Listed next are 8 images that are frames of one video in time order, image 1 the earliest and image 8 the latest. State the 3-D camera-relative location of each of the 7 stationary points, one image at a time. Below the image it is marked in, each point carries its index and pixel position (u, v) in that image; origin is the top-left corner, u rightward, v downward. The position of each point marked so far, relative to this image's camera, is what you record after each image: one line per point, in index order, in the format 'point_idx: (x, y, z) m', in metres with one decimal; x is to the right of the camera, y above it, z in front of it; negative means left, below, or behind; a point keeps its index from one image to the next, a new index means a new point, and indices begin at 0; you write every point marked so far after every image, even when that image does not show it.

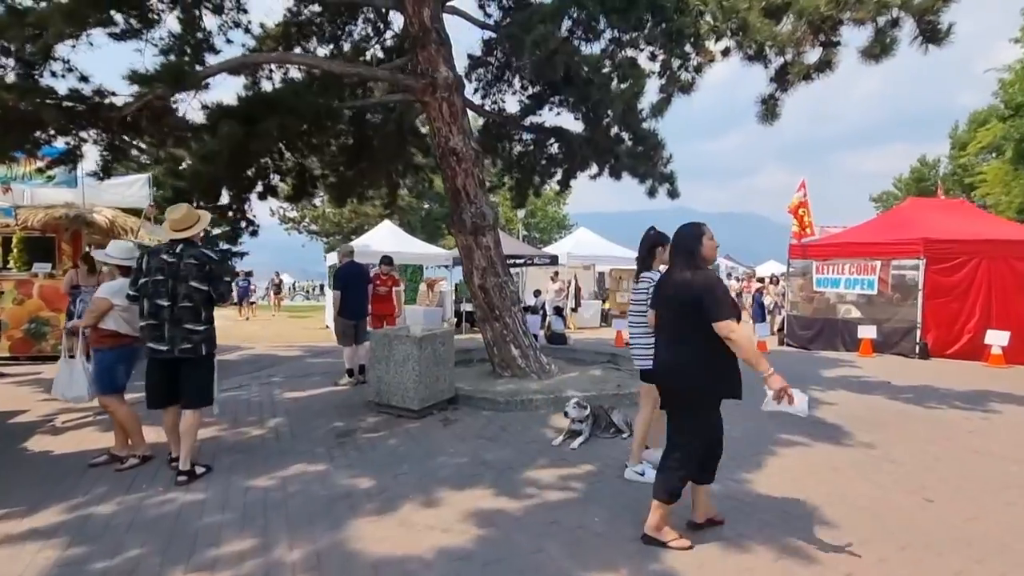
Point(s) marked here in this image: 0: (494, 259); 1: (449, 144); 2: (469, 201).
0: (-0.3, +0.5, +8.6) m
1: (-1.1, +2.4, +8.3) m
2: (-0.7, +1.5, +8.4) m
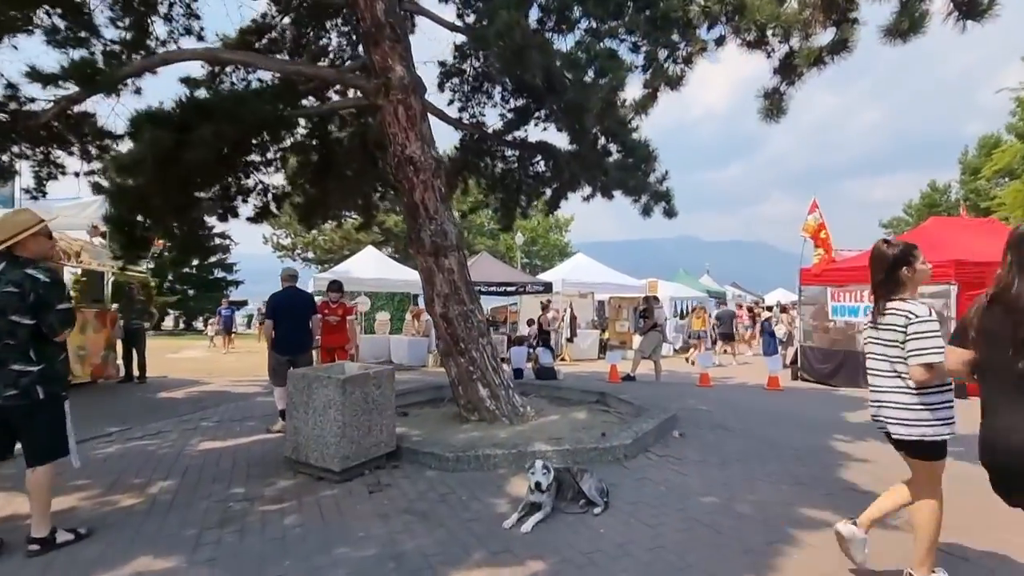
0: (-0.8, +0.1, +7.4) m
1: (-1.6, +2.0, +7.2) m
2: (-1.2, +1.1, +7.3) m
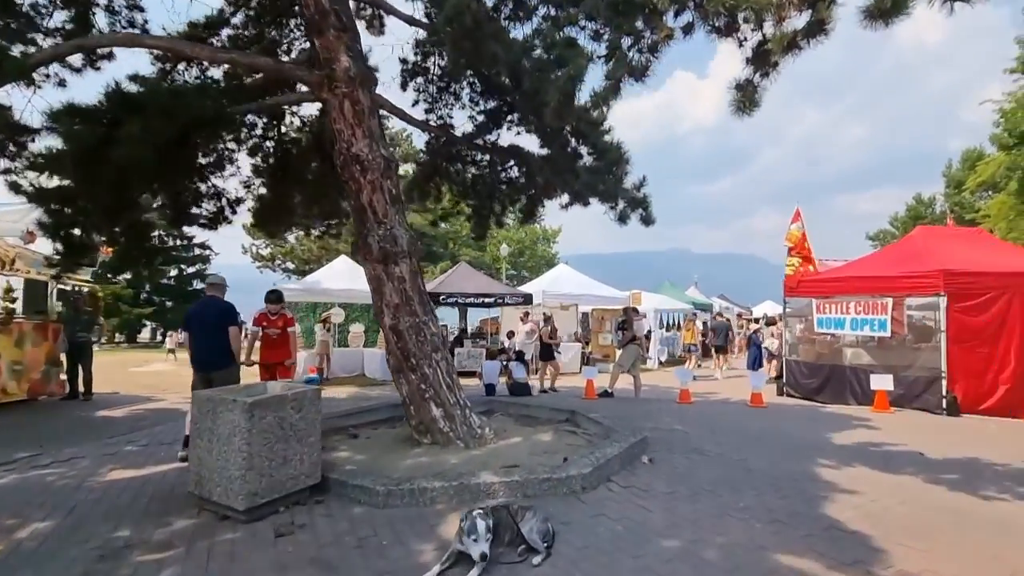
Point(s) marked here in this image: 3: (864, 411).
0: (-1.4, -0.1, +6.8) m
1: (-2.2, +1.9, +6.7) m
2: (-1.8, +0.9, +6.7) m
3: (+7.1, -2.5, +9.9) m
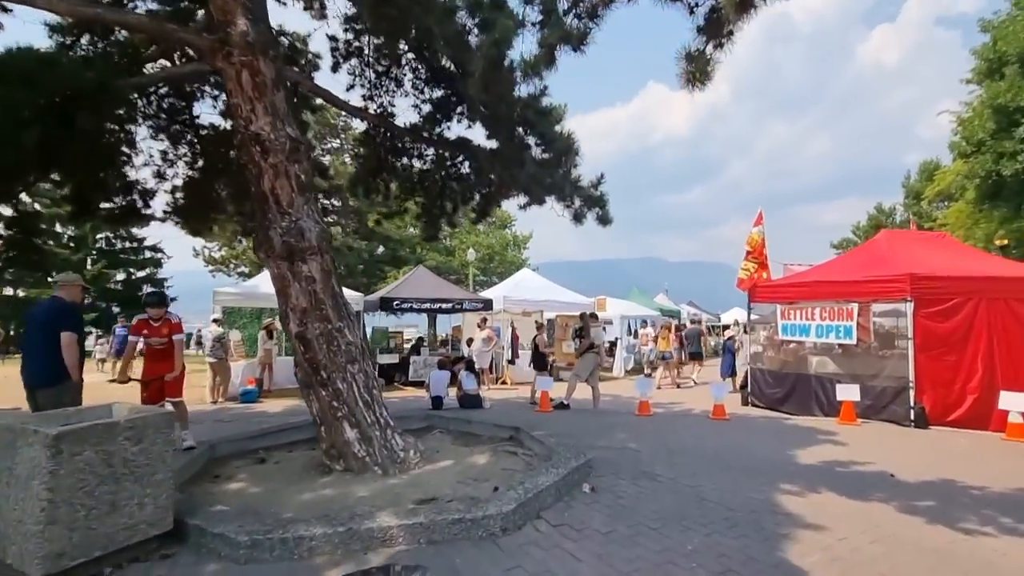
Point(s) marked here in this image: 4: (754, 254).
0: (-2.3, -0.1, +5.9) m
1: (-3.0, +1.8, +5.7) m
2: (-2.7, +0.9, +5.8) m
3: (+6.0, -2.6, +9.3) m
4: (+6.4, +0.8, +12.5) m
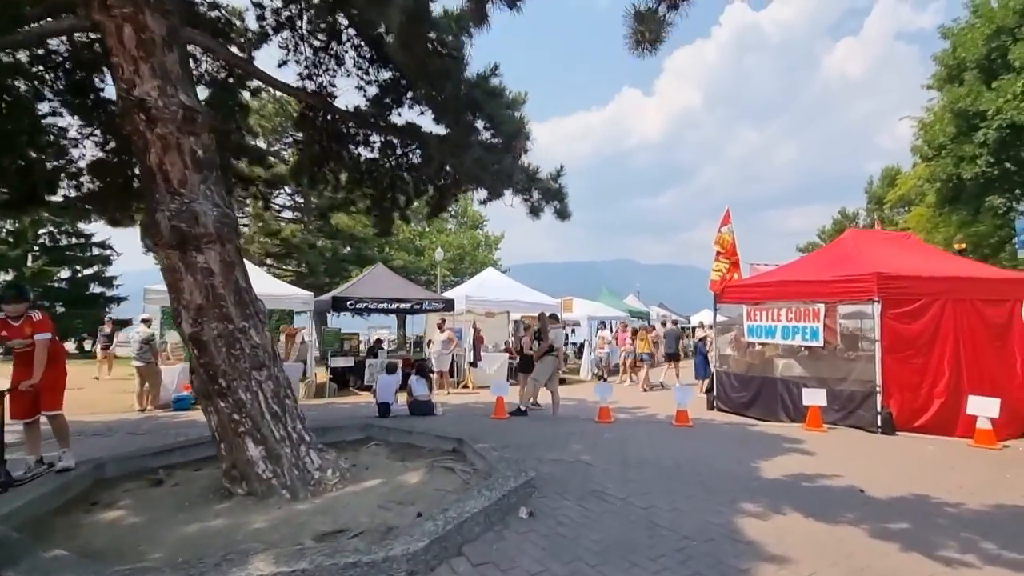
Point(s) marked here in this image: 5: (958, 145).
0: (-3.0, 0.0, +5.0) m
1: (-3.7, +1.9, +4.8) m
2: (-3.4, +1.0, +4.9) m
3: (+5.1, -2.6, +8.9) m
4: (+5.3, +0.8, +12.1) m
5: (+17.7, +5.7, +19.6) m
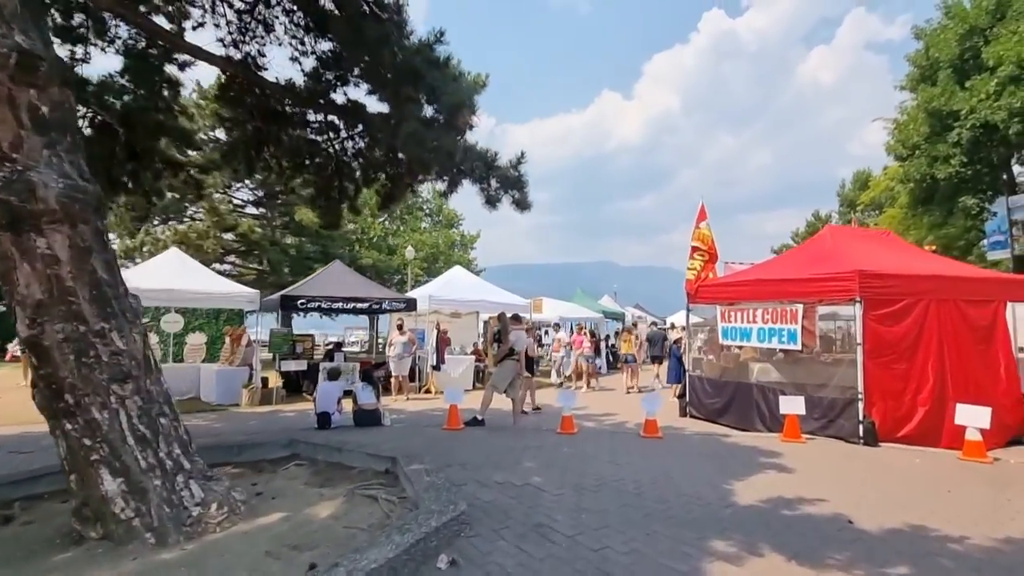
0: (-3.6, 0.0, +4.0) m
1: (-4.3, +2.0, +3.8) m
2: (-4.0, +1.0, +3.9) m
3: (+4.3, -2.5, +8.2) m
4: (+4.4, +0.9, +11.4) m
5: (+16.5, +5.6, +19.4) m
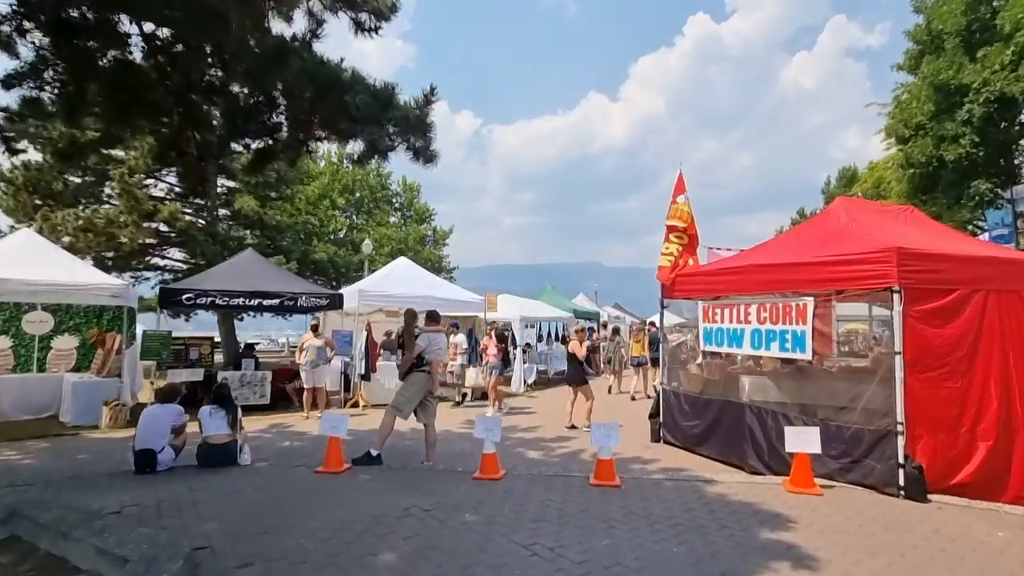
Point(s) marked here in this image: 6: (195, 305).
0: (-4.8, +0.2, +1.3) m
1: (-5.4, +2.2, +1.1) m
2: (-5.1, +1.2, +1.2) m
3: (+3.0, -2.4, +5.7) m
4: (+3.0, +1.0, +8.9) m
5: (+14.9, +5.8, +17.3) m
6: (-7.4, -0.4, +11.6) m
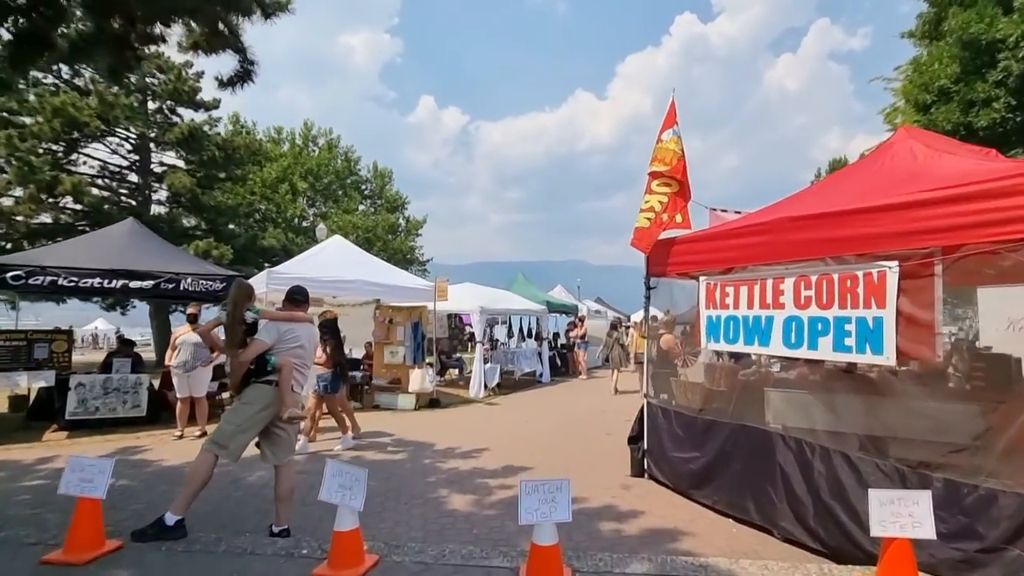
0: (-5.5, +0.6, -1.5) m
1: (-6.2, +2.5, -1.8) m
2: (-5.9, +1.6, -1.7) m
3: (+2.1, -2.0, +3.1) m
4: (+2.1, +1.4, +6.3) m
5: (+13.8, +6.1, +15.0) m
6: (-8.5, 0.0, +8.7) m
